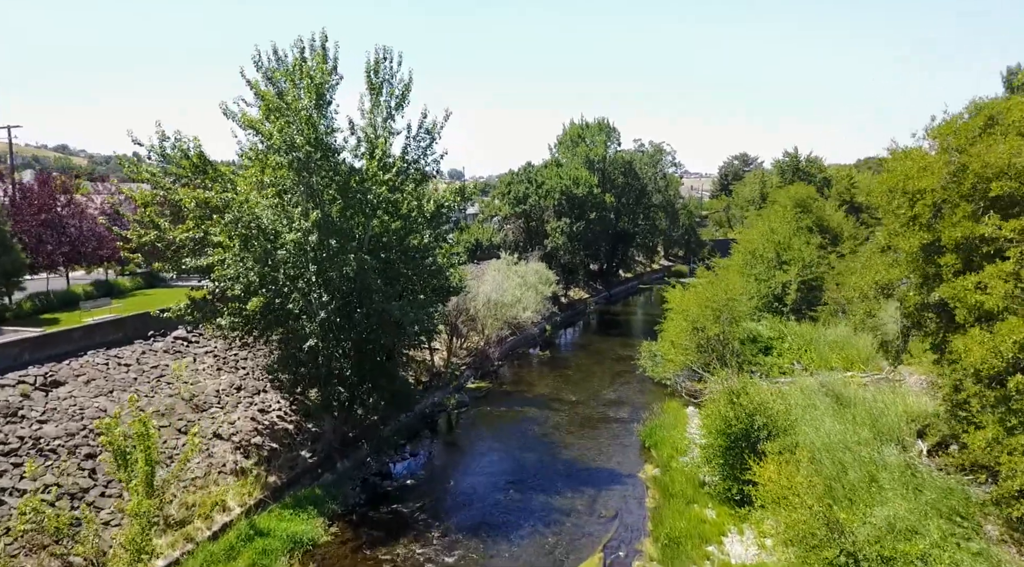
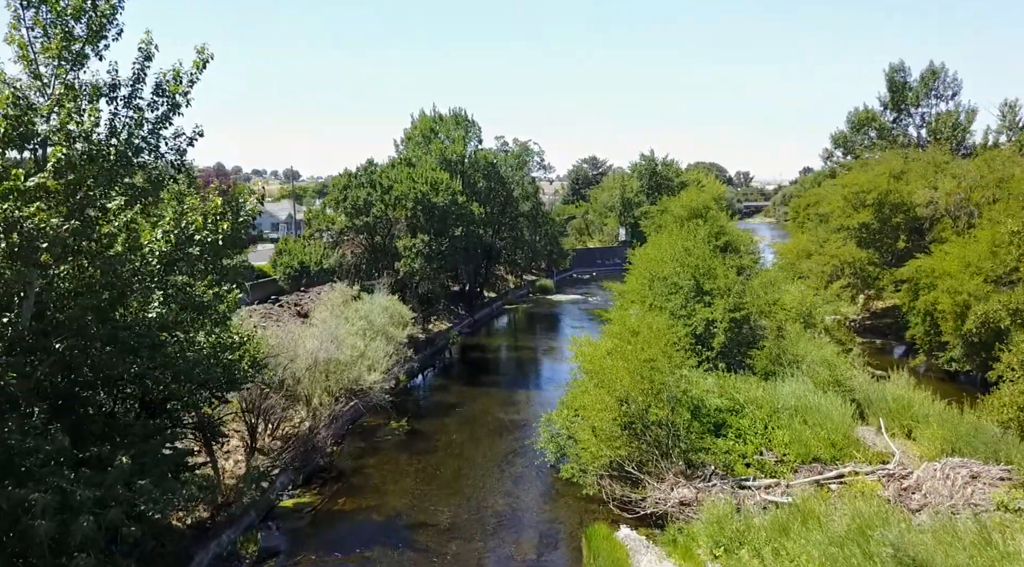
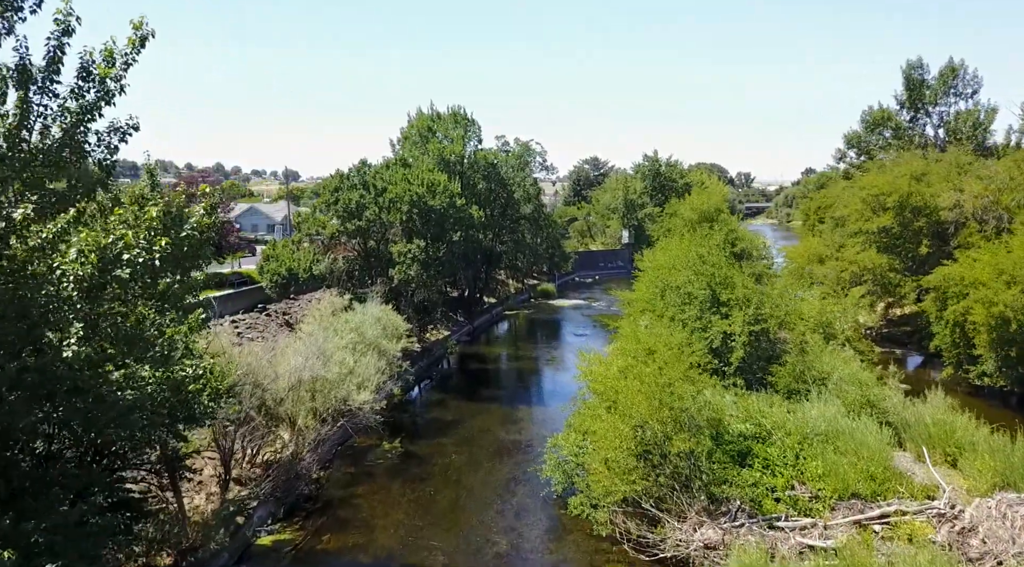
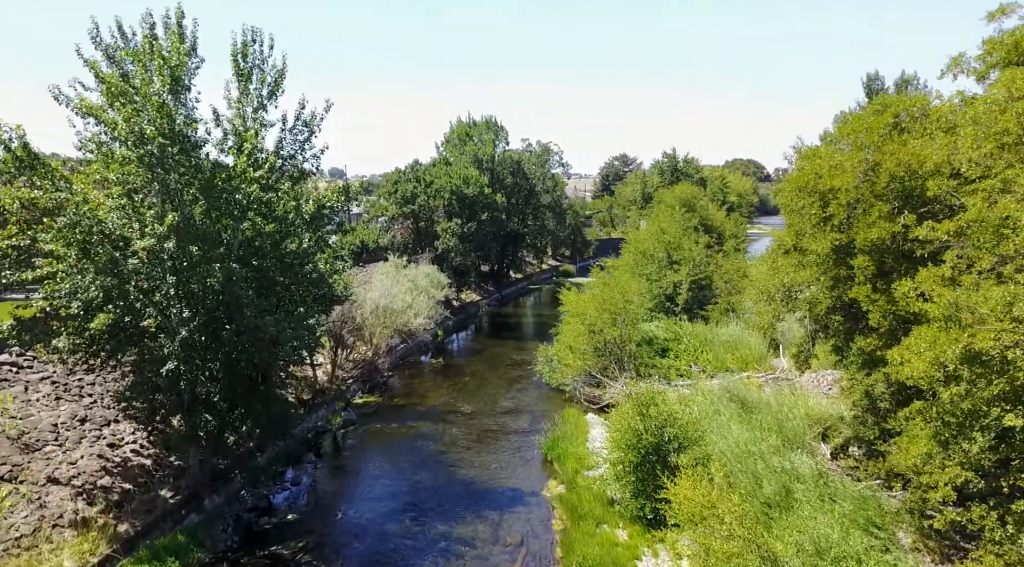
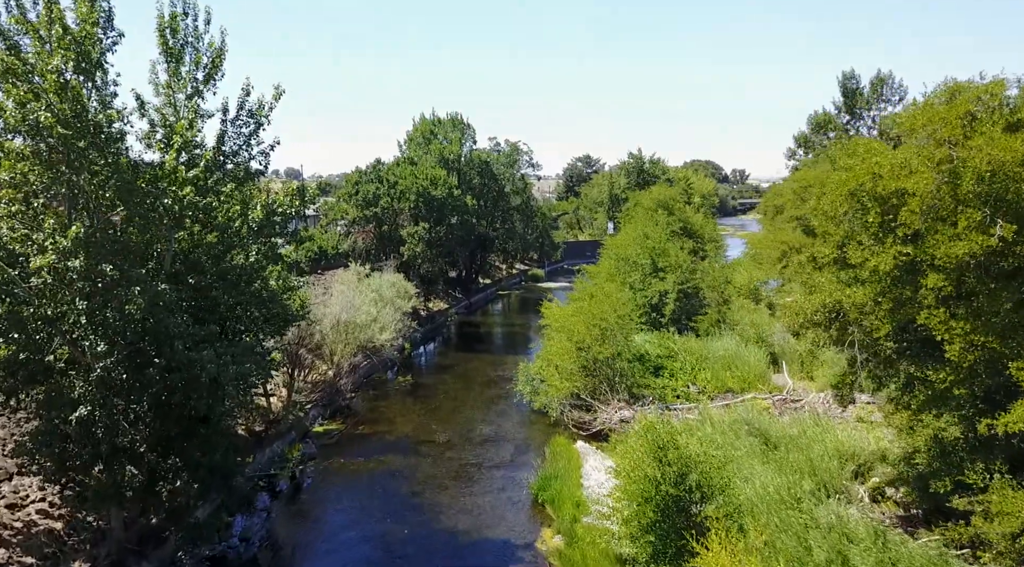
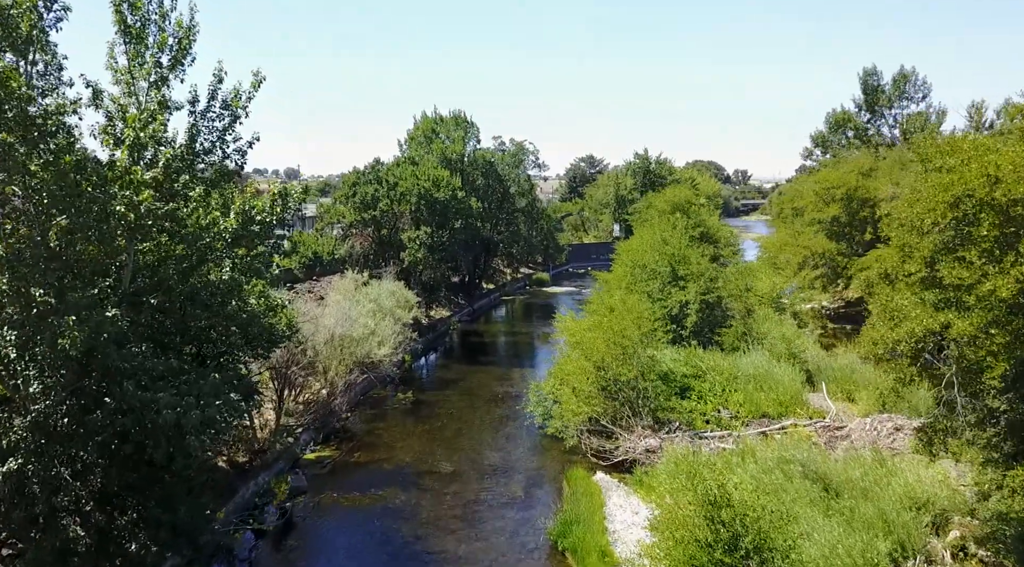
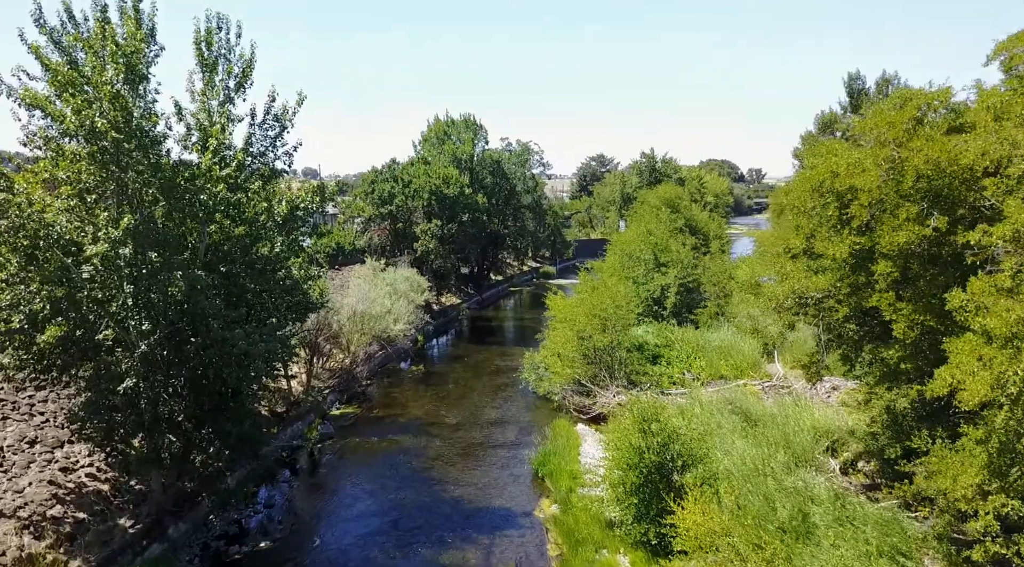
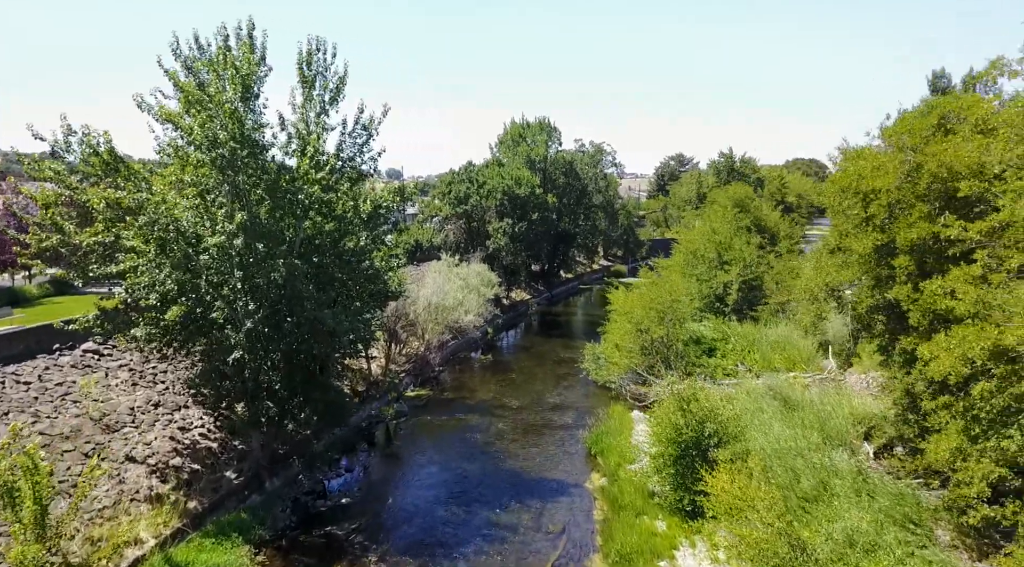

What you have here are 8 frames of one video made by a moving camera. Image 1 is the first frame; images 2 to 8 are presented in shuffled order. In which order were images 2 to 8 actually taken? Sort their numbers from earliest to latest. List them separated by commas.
8, 4, 7, 5, 6, 2, 3
